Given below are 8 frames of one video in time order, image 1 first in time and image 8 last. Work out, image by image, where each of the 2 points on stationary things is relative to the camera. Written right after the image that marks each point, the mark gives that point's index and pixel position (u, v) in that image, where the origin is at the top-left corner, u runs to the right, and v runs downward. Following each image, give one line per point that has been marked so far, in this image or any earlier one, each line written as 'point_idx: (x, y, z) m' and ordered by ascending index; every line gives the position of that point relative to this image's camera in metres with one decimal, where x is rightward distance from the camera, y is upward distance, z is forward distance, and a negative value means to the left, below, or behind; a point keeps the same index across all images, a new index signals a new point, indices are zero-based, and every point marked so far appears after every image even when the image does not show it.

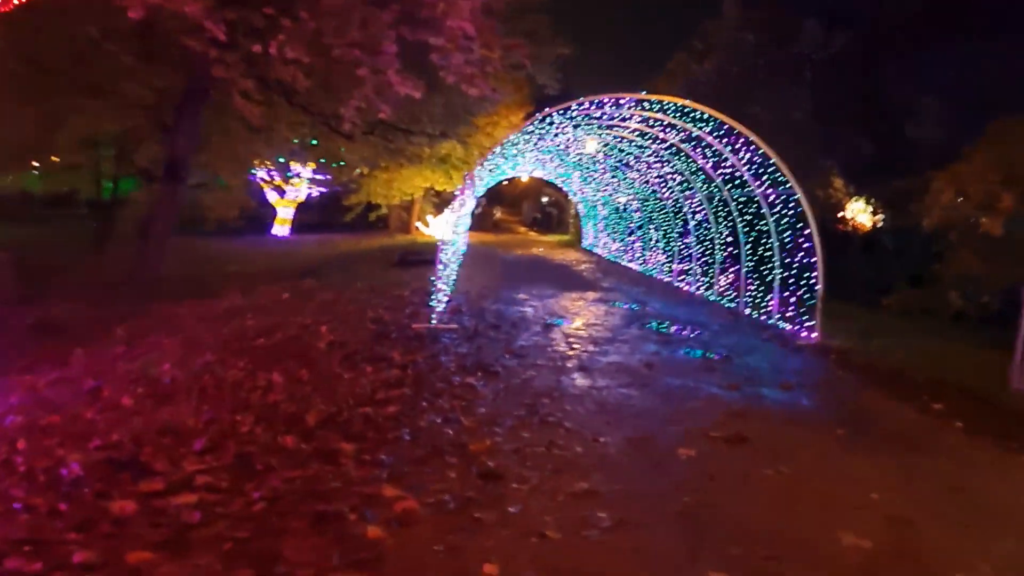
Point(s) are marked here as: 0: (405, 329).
0: (-1.2, -0.5, +9.9) m
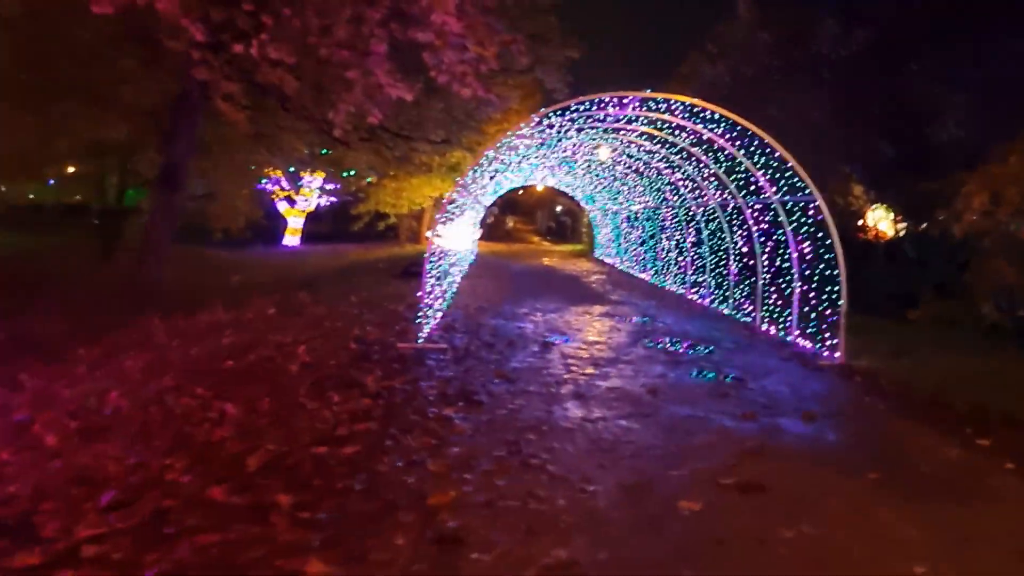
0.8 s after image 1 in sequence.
0: (-1.3, -0.6, +9.1) m
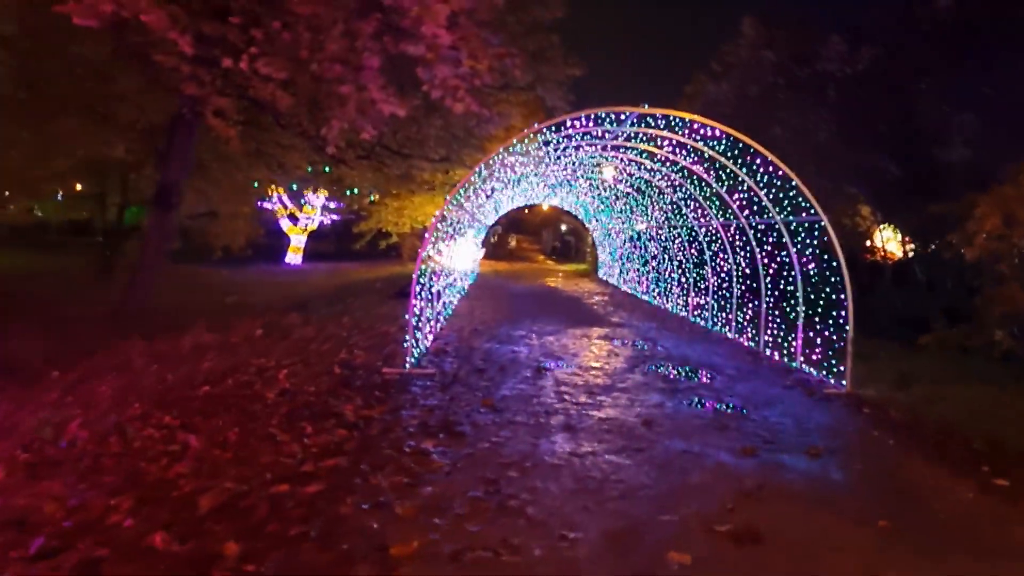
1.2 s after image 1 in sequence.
0: (-1.4, -0.9, +8.7) m
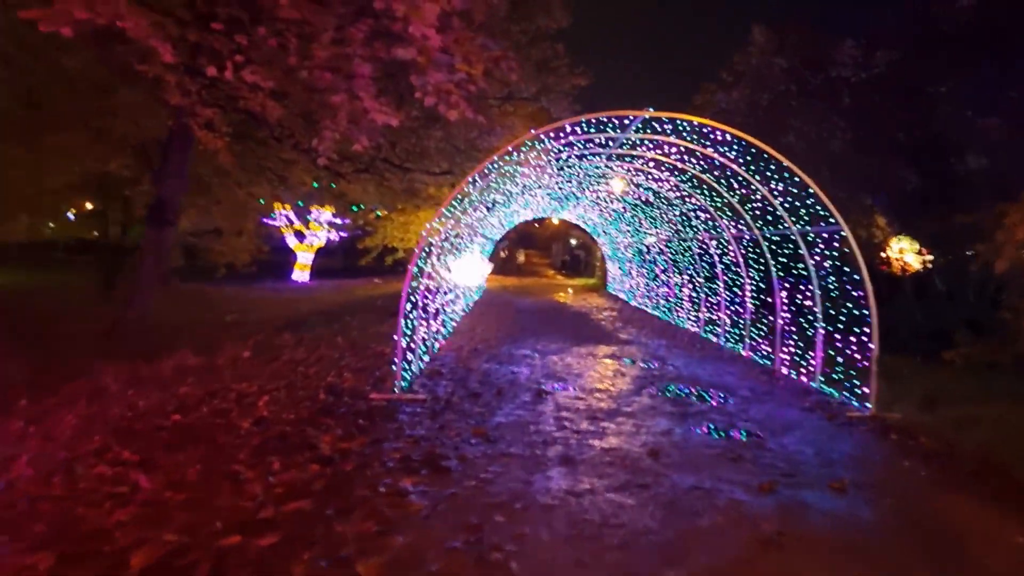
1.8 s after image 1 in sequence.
0: (-1.4, -1.0, +8.1) m
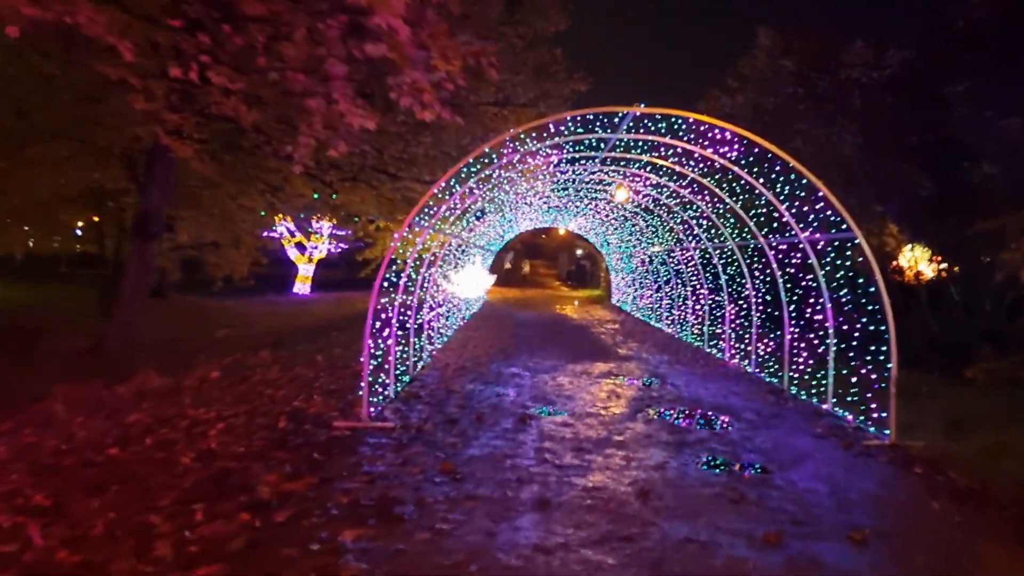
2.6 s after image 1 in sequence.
0: (-1.6, -1.2, +7.3) m
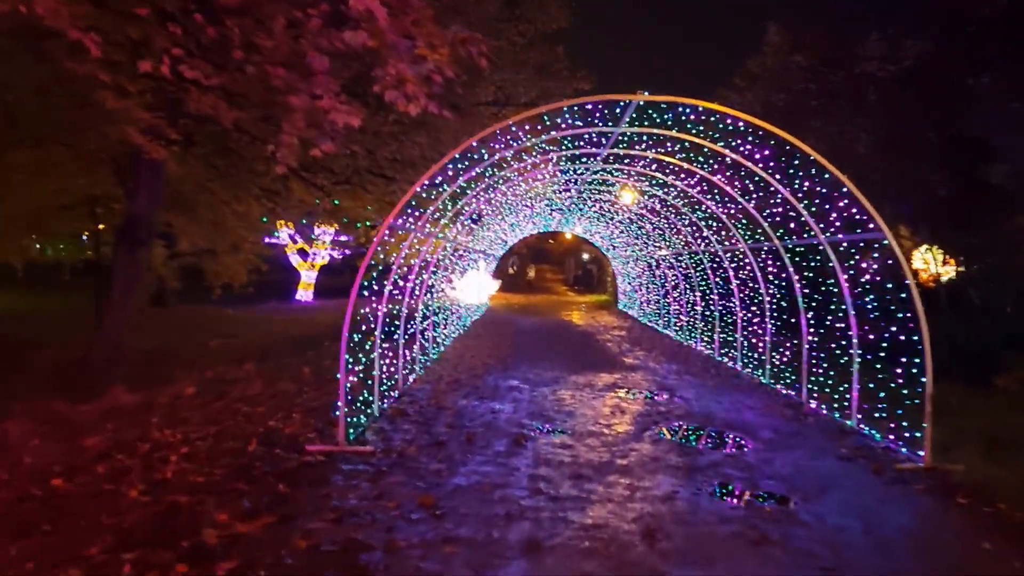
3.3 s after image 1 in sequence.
0: (-1.6, -1.3, +6.6) m
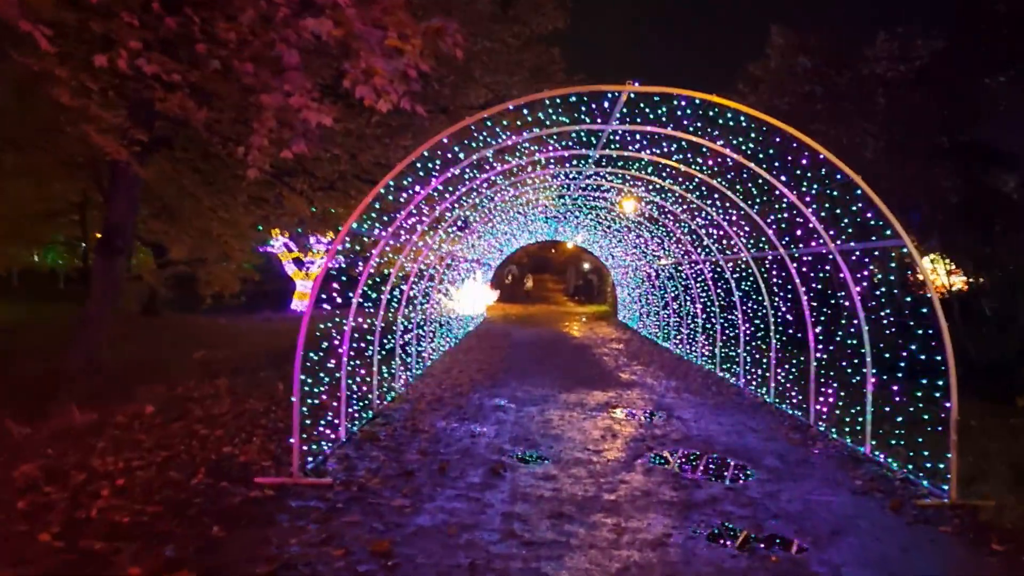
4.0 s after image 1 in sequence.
0: (-1.8, -1.3, +5.9) m
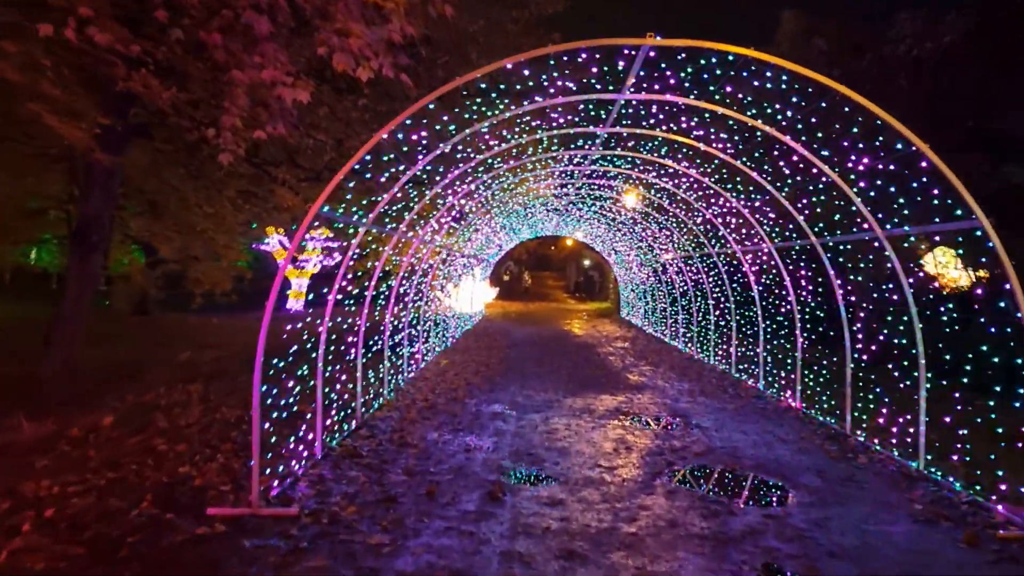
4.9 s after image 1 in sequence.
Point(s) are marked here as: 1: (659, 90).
0: (-1.8, -1.3, +4.9) m
1: (+1.1, +1.4, +6.5) m
